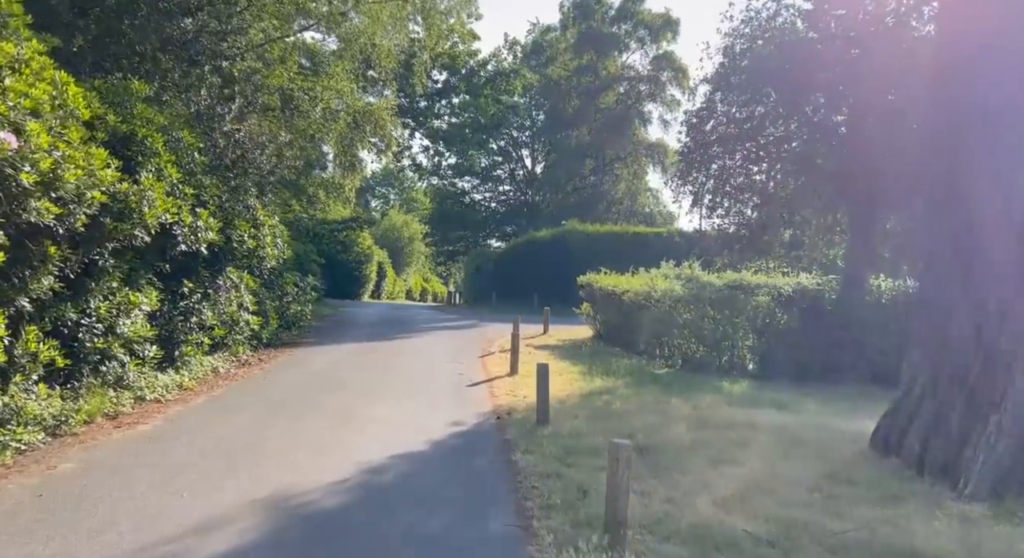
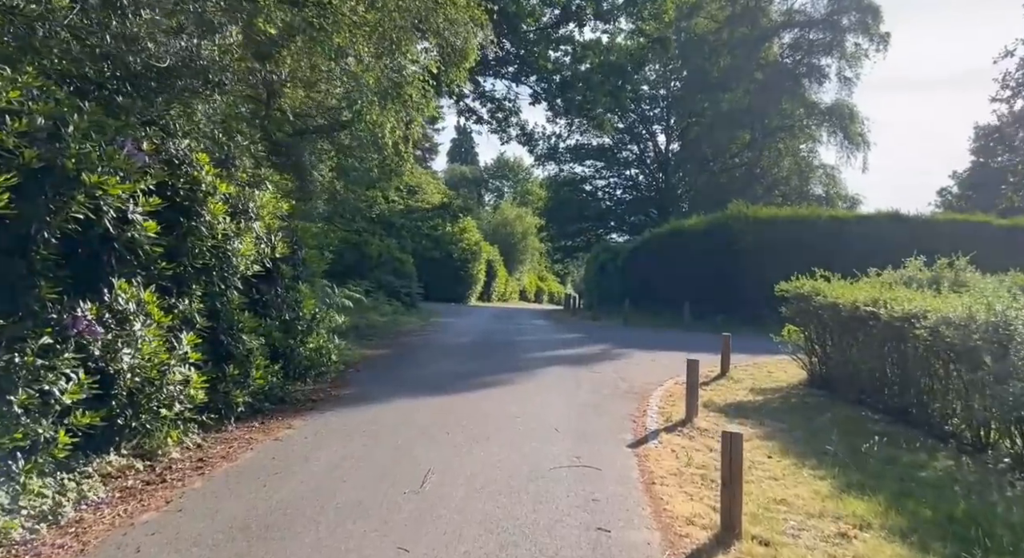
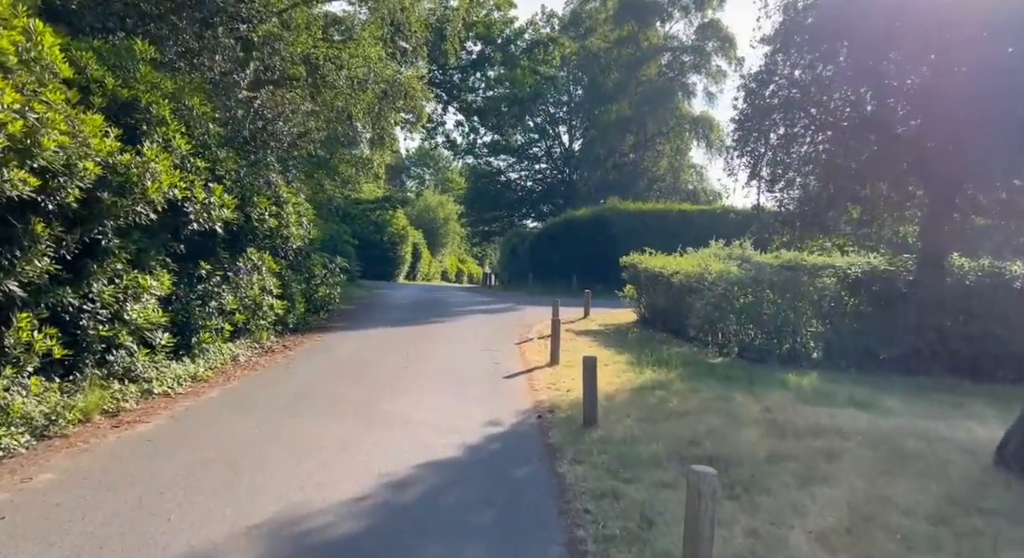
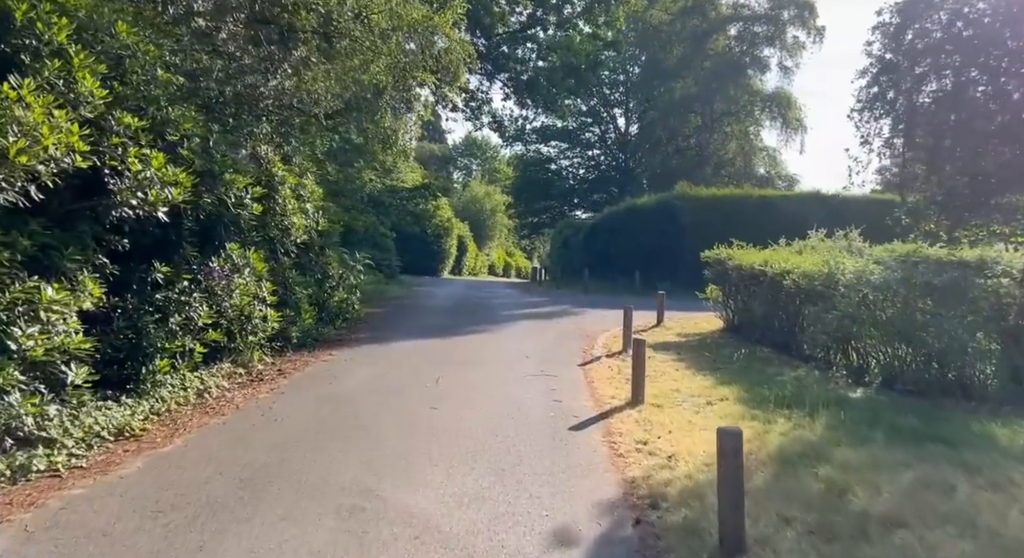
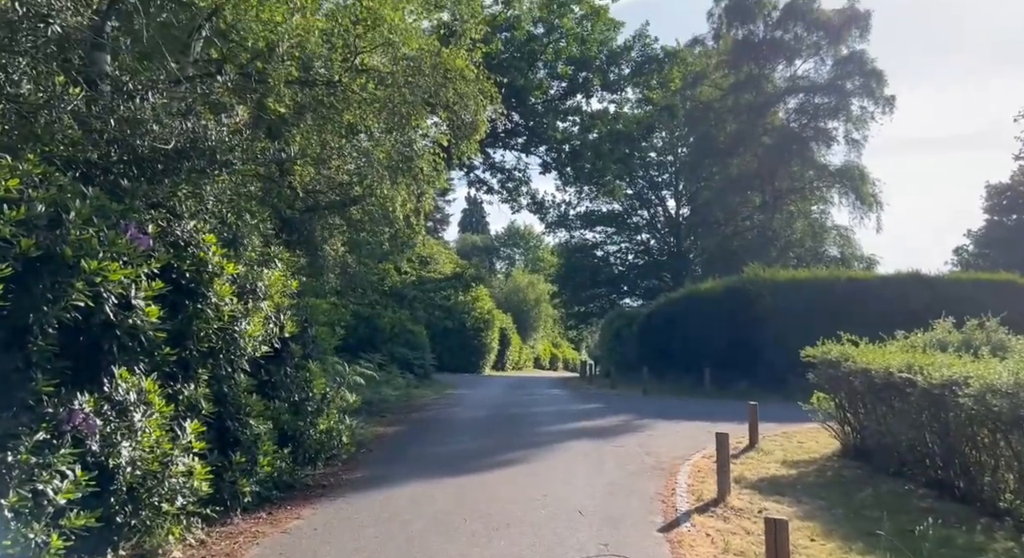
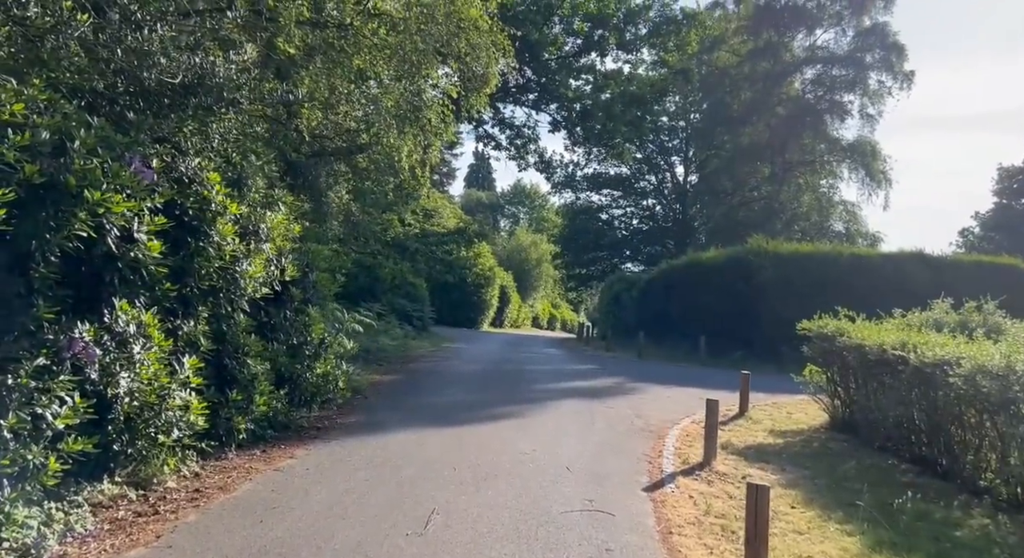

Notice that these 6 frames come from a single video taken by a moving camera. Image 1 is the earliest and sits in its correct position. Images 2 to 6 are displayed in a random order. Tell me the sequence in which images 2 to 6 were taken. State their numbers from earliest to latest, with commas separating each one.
3, 4, 2, 6, 5
